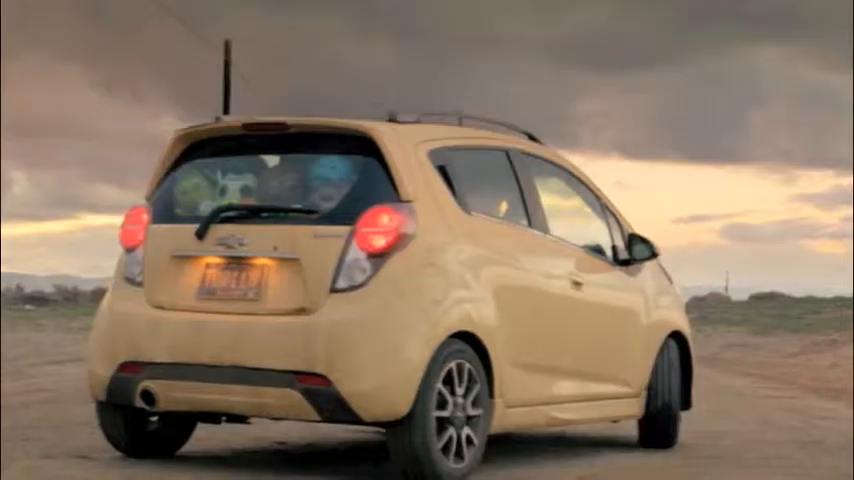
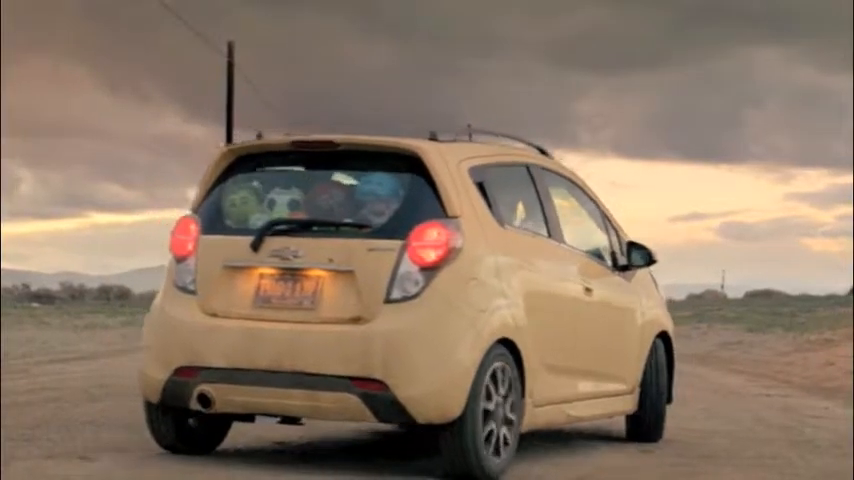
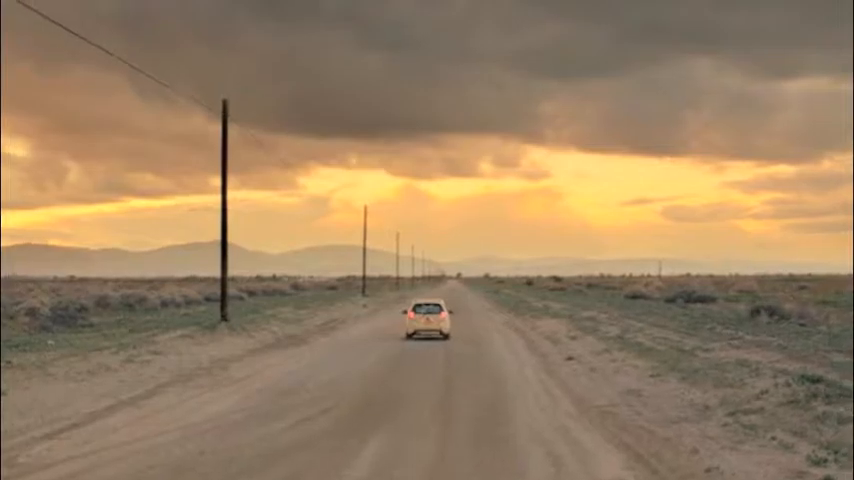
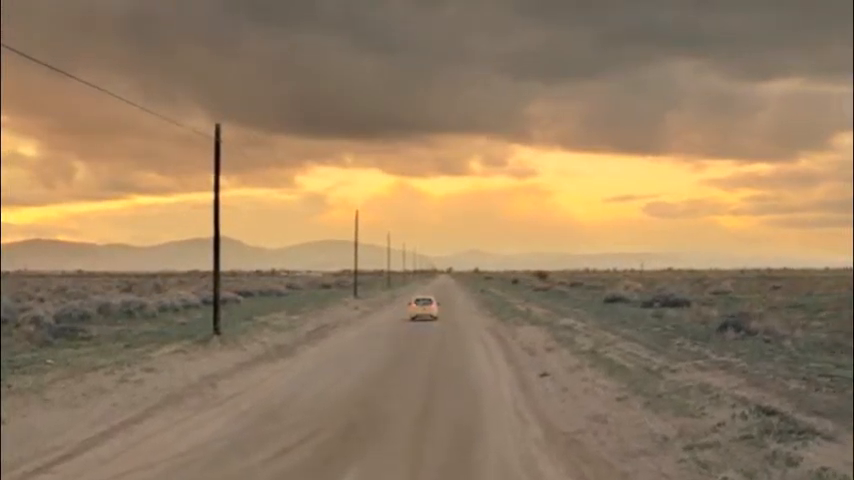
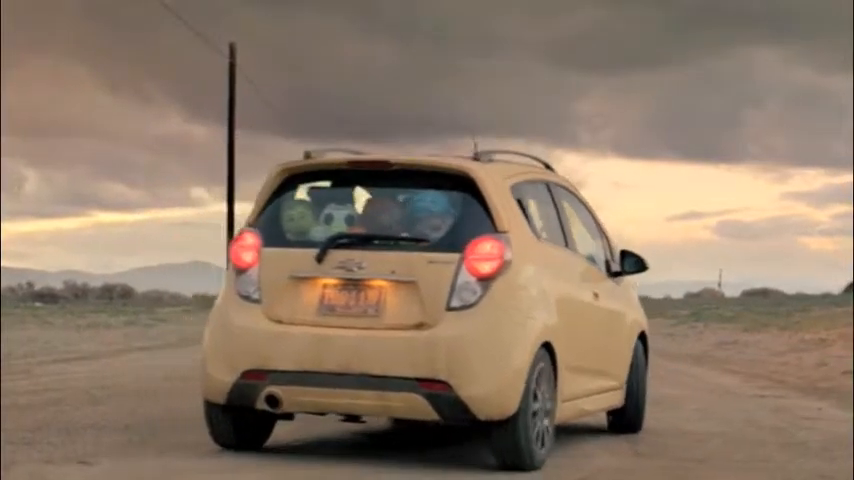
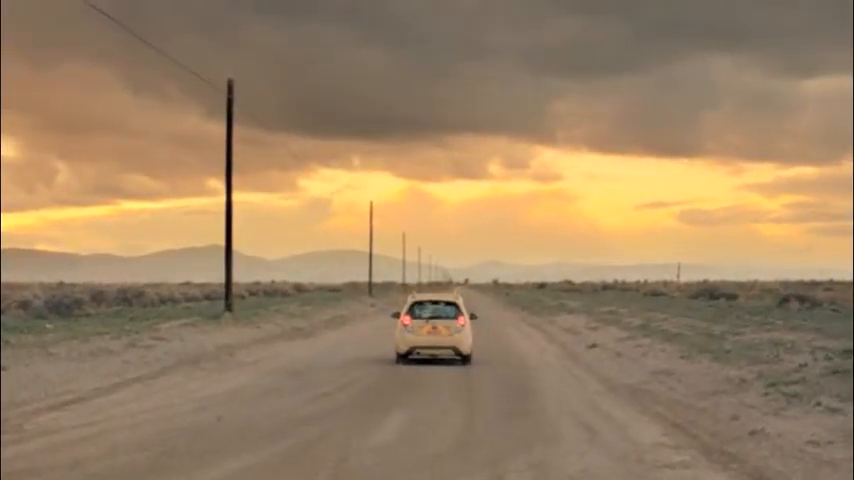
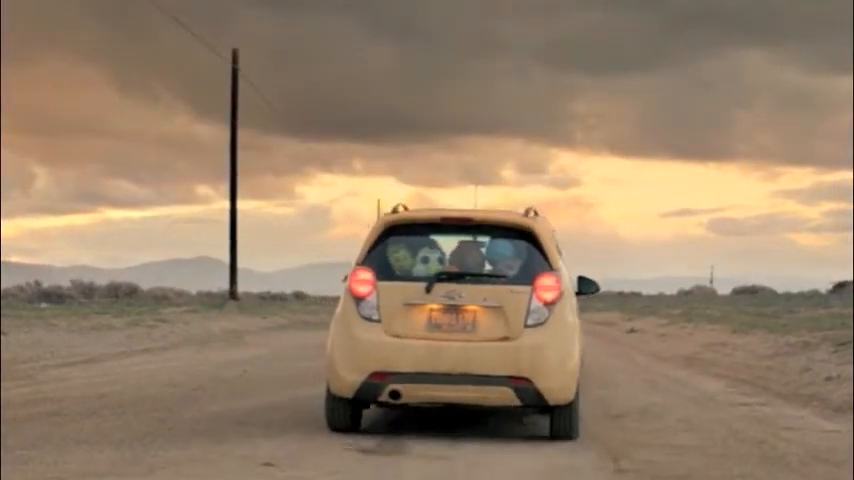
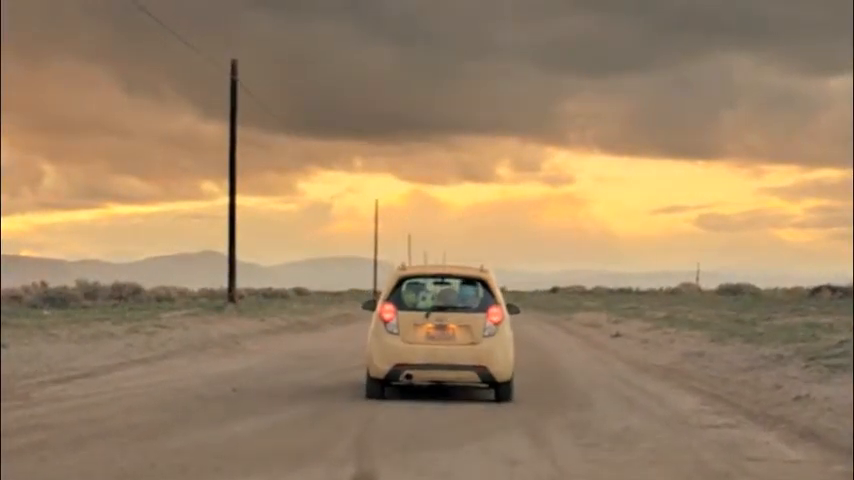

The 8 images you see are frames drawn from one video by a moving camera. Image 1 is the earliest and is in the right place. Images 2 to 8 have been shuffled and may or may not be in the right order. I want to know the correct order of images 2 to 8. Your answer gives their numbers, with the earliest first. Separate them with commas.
2, 5, 7, 8, 6, 3, 4
